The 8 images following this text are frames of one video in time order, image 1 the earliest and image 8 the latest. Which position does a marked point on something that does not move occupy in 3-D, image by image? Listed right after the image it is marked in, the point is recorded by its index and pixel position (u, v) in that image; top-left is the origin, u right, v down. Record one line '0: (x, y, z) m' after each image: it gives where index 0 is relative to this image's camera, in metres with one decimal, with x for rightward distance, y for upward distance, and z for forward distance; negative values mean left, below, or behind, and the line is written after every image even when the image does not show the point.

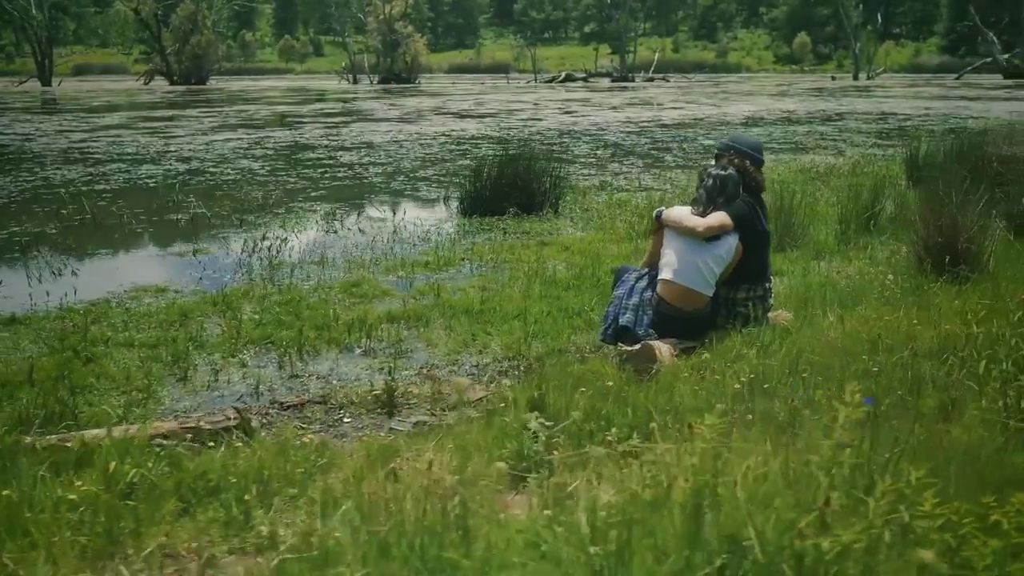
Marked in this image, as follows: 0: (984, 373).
0: (+1.8, -0.3, +3.8) m
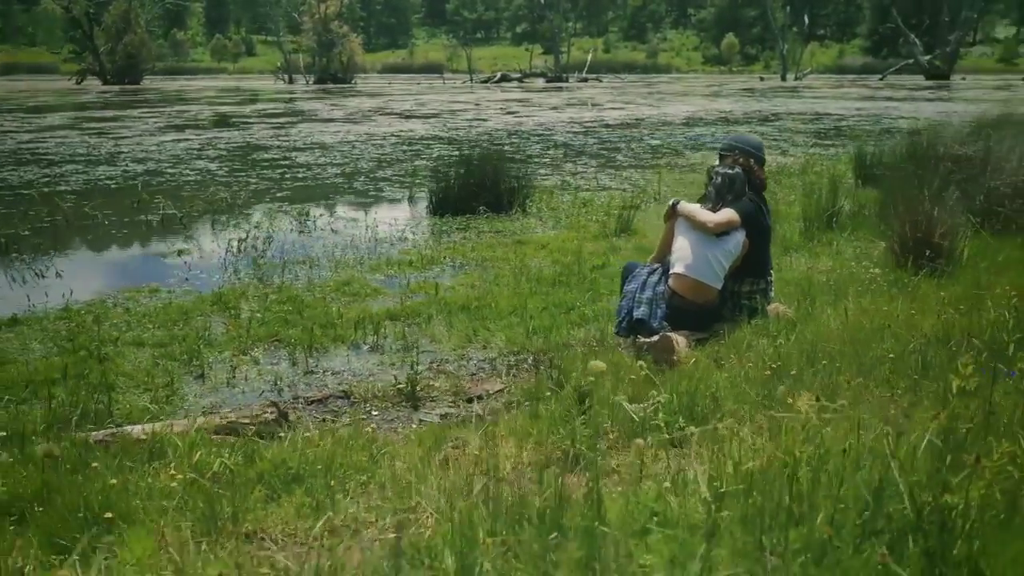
0: (+2.0, -0.2, +4.1) m
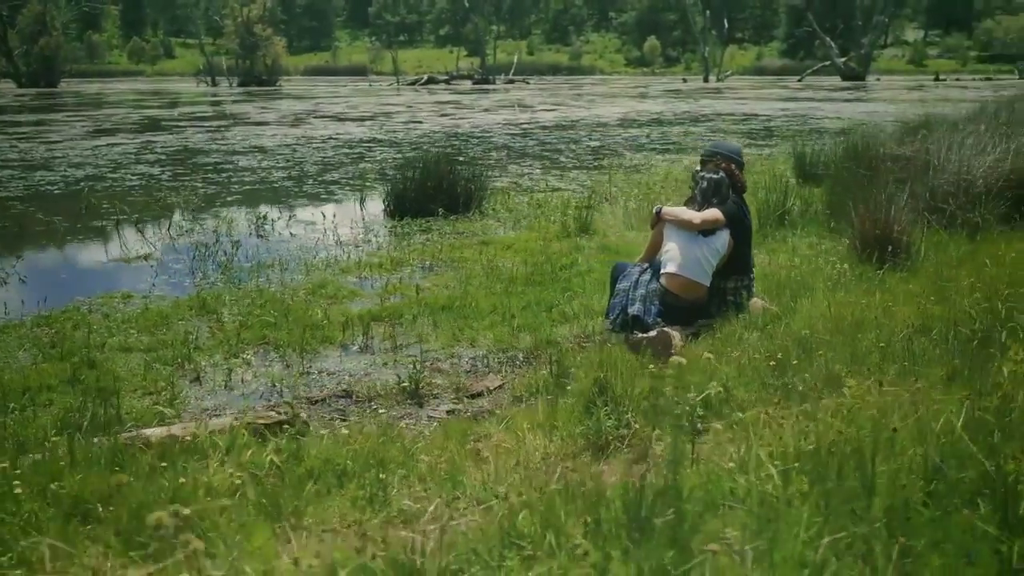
0: (+2.0, -0.2, +4.5) m
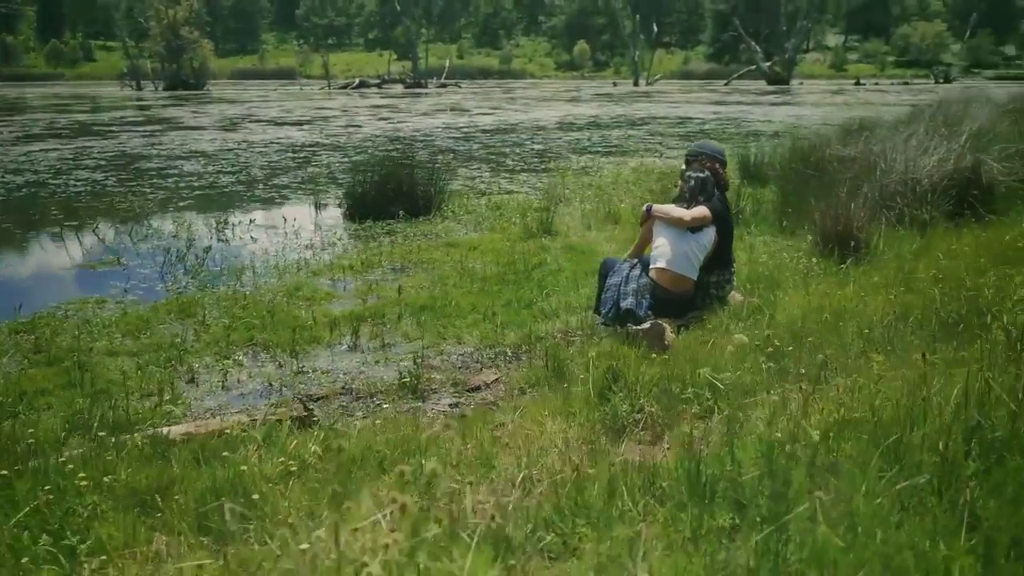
0: (+2.1, -0.1, +4.8) m
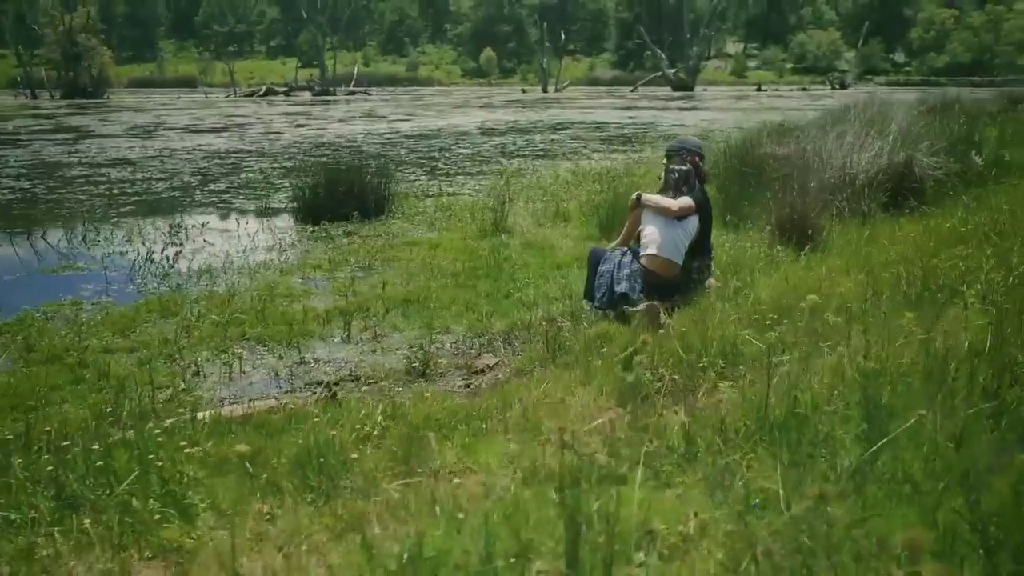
0: (+2.2, 0.0, +5.3) m
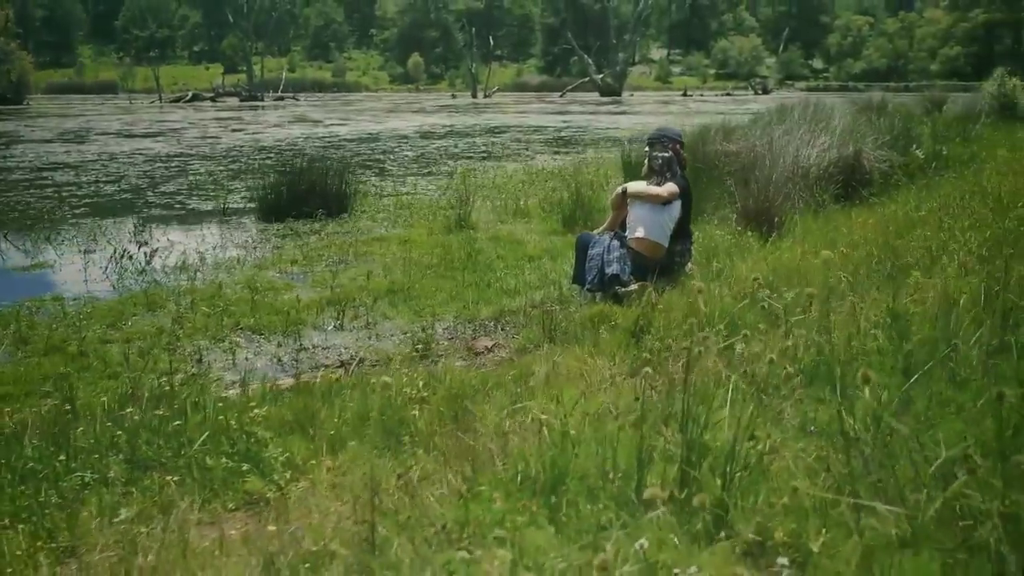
0: (+2.2, +0.1, +5.8) m
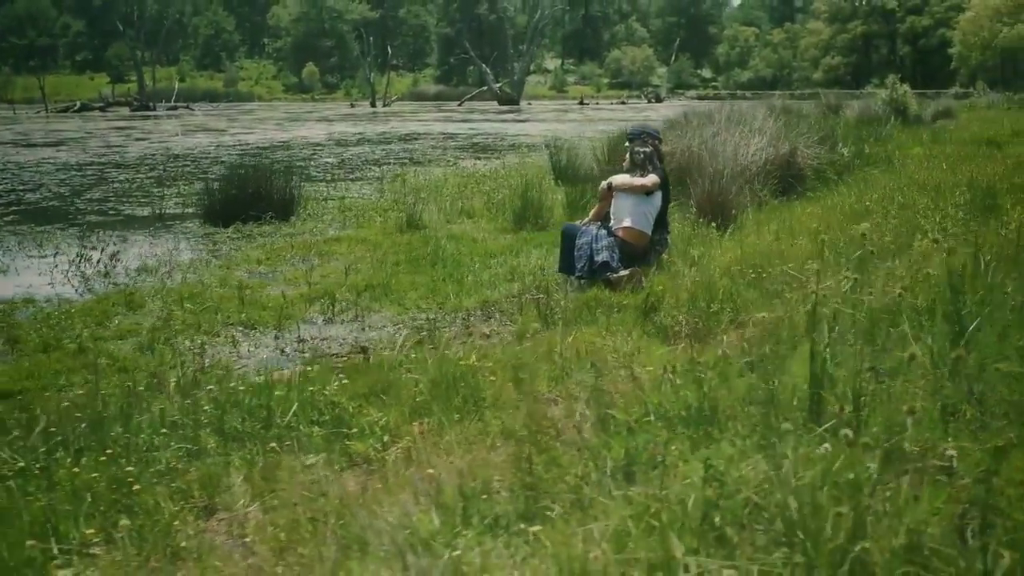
0: (+2.2, +0.3, +6.3) m
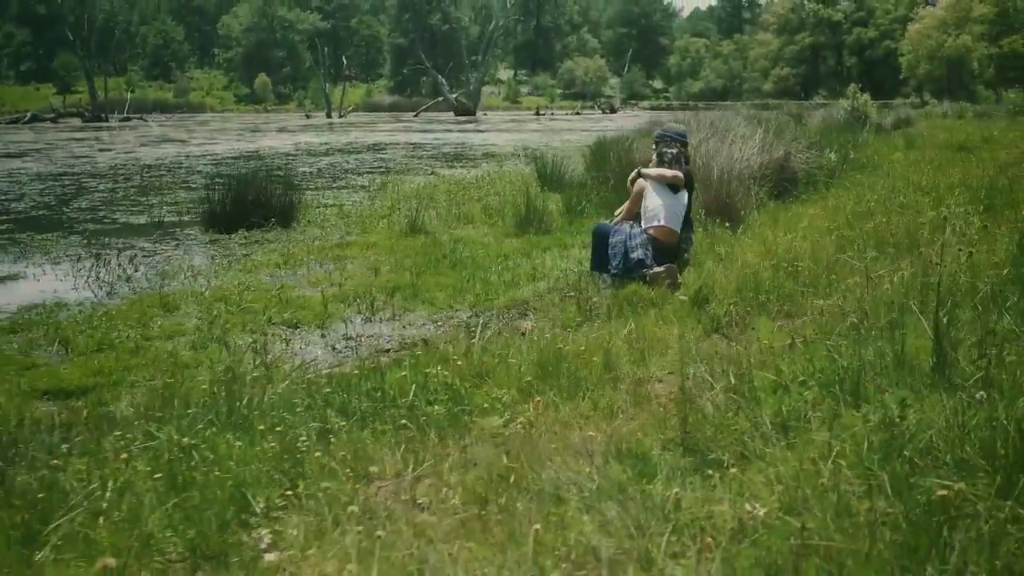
0: (+2.6, +0.3, +6.7) m
